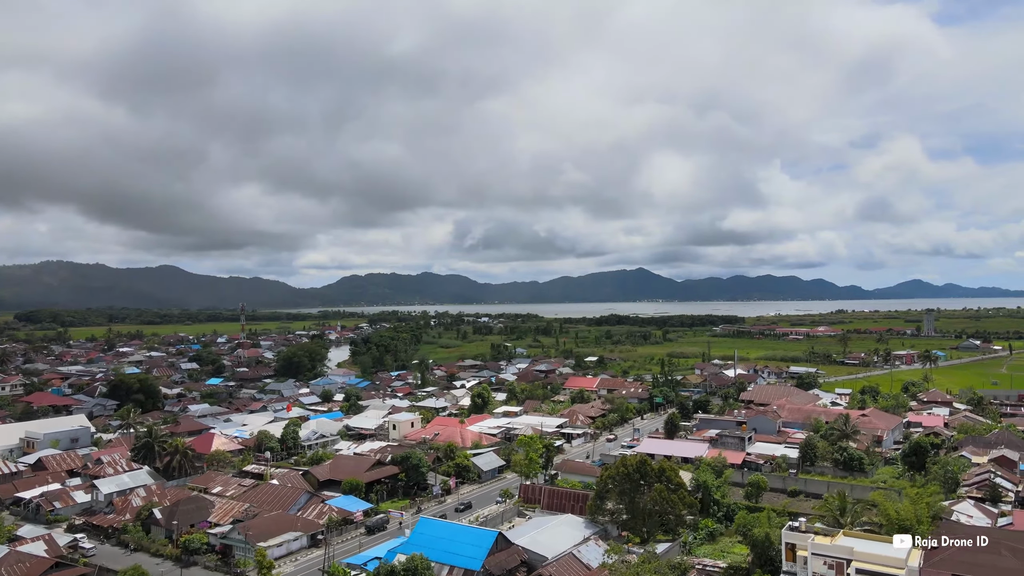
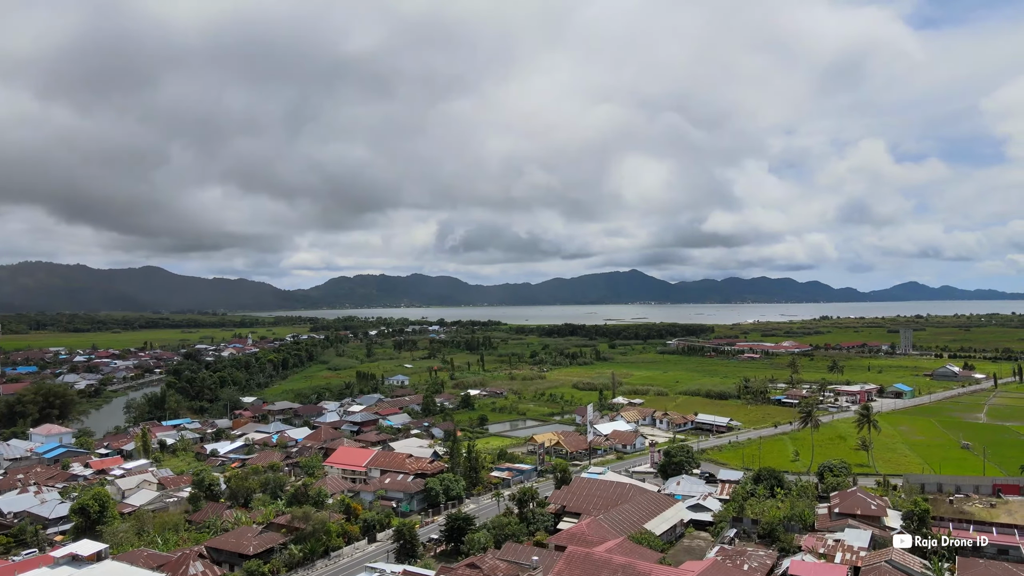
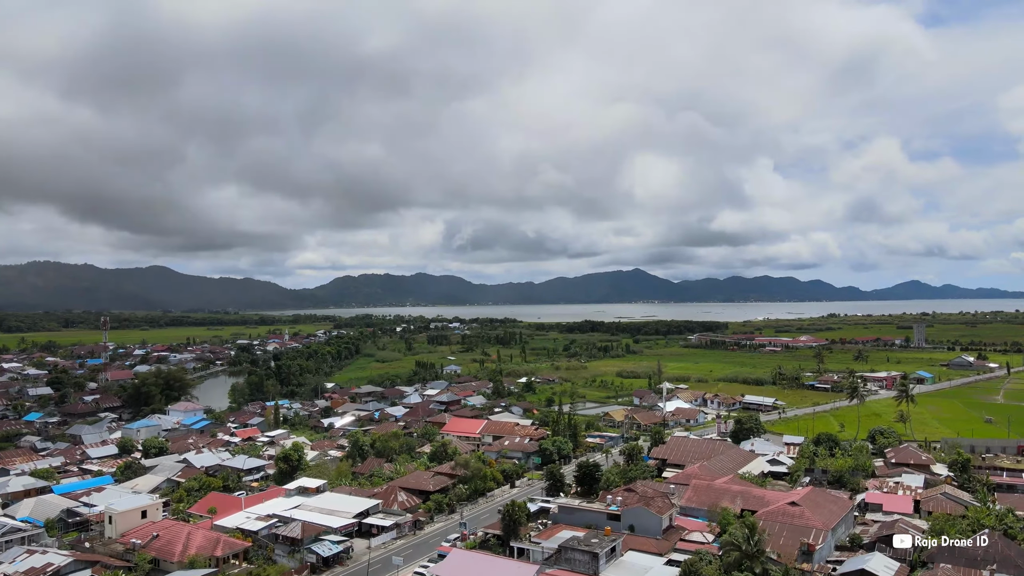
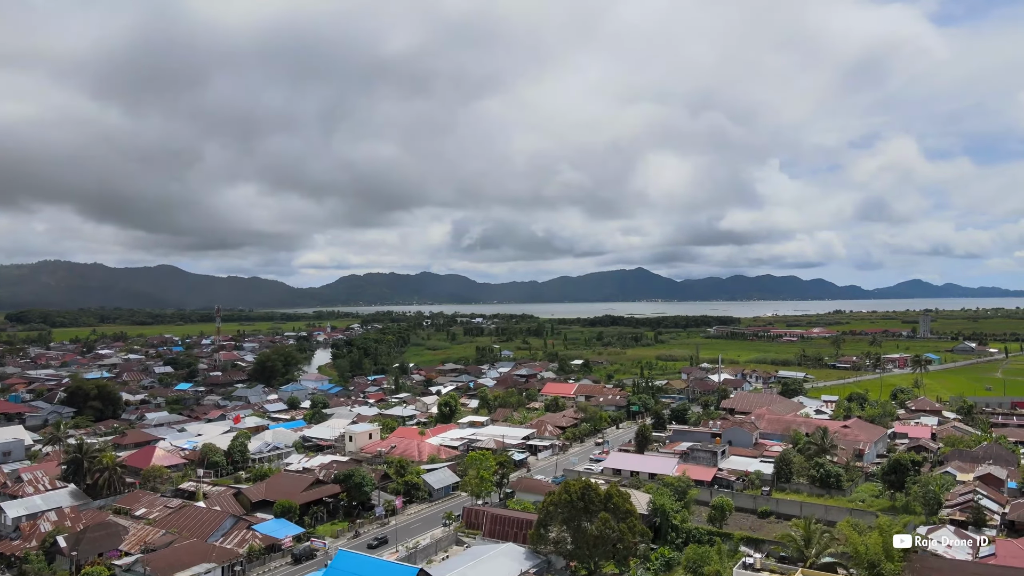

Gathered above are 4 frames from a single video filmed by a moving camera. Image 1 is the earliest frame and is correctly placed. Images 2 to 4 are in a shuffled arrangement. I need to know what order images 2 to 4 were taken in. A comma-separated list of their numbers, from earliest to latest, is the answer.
4, 3, 2
